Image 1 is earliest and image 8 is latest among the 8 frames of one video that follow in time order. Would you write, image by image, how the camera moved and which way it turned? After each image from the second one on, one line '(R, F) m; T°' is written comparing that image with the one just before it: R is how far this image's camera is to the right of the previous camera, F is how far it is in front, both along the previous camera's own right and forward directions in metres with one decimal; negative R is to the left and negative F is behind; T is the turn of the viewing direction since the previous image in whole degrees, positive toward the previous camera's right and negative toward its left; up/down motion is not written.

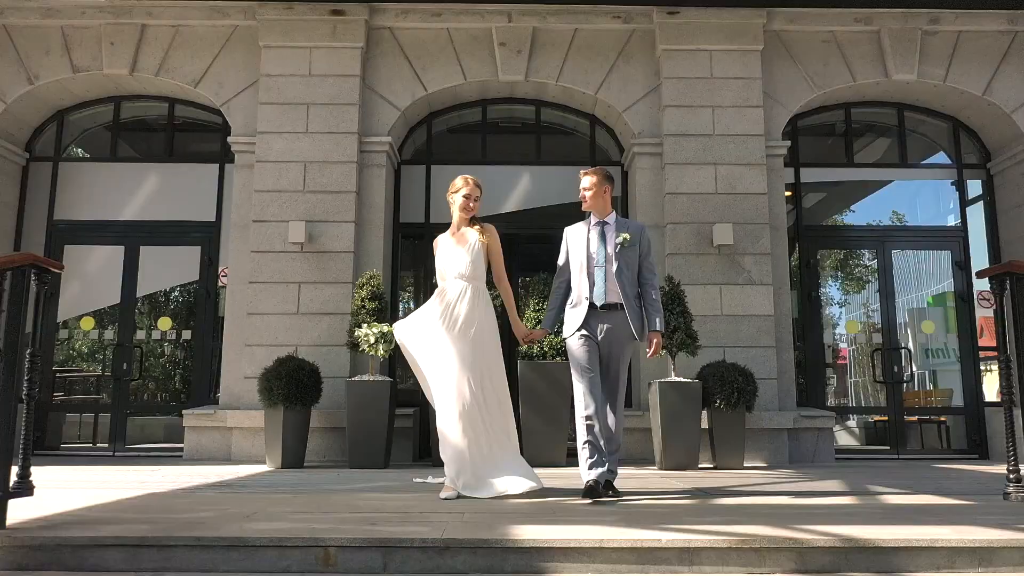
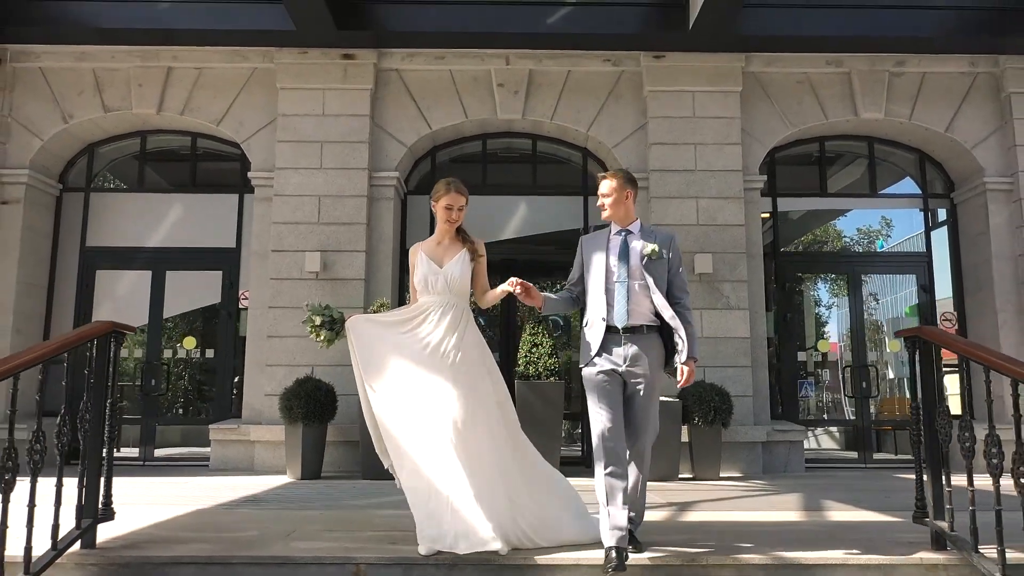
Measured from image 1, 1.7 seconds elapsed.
(0.0, -0.6) m; 0°
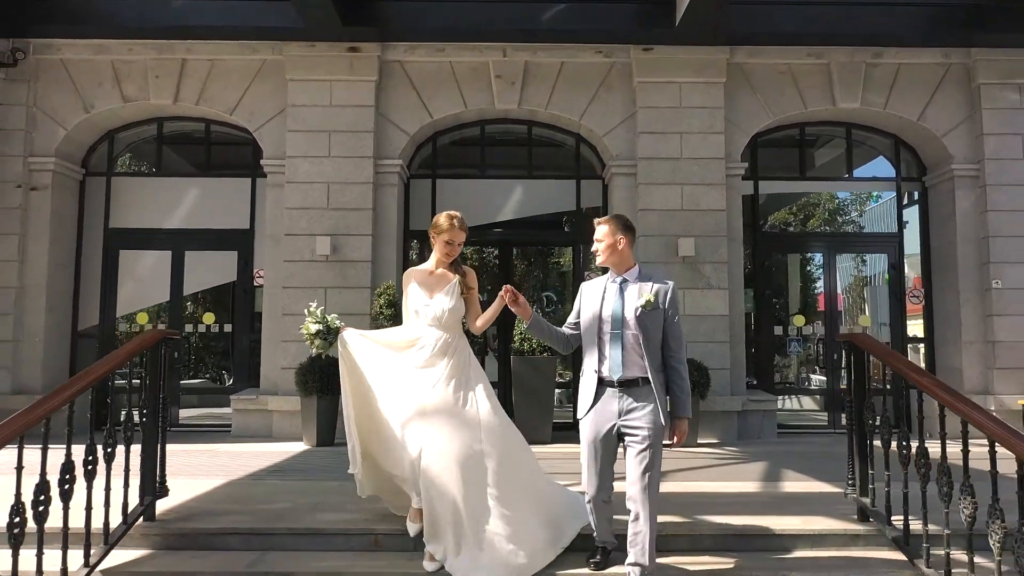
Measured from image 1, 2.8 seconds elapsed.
(0.0, -0.5) m; 0°
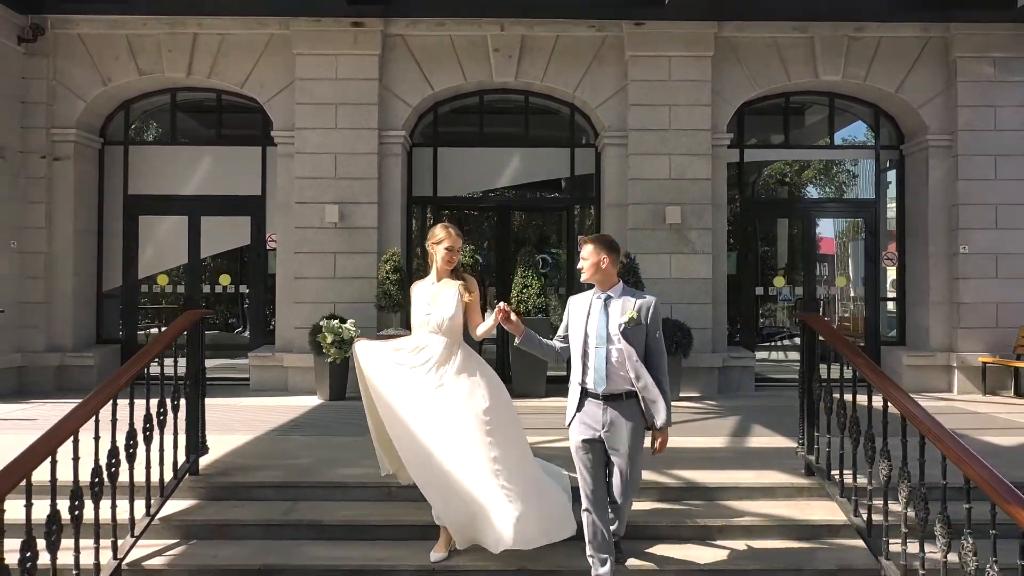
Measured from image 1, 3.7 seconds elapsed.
(0.0, -0.5) m; 0°
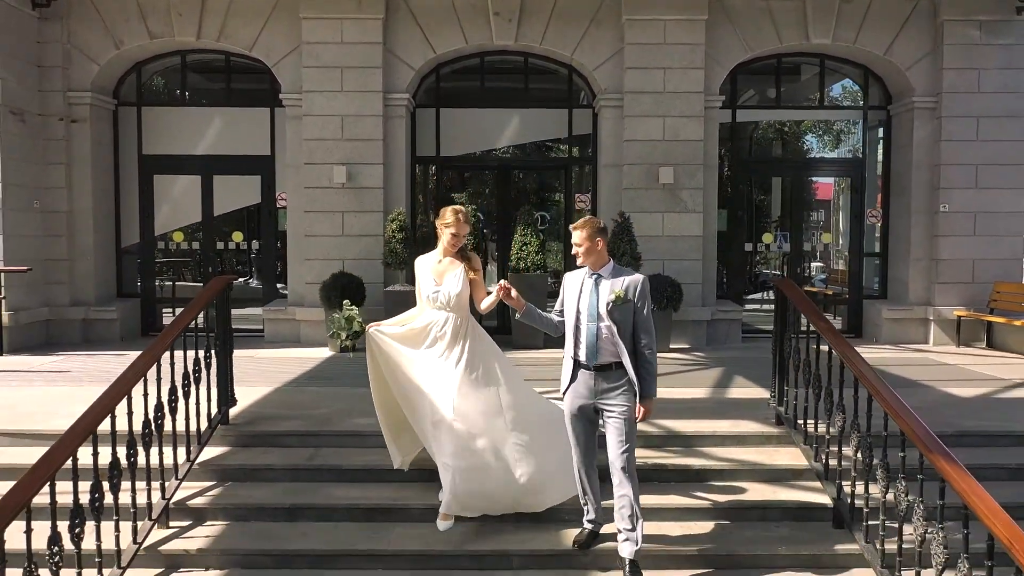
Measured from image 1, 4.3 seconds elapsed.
(0.0, -0.4) m; 0°
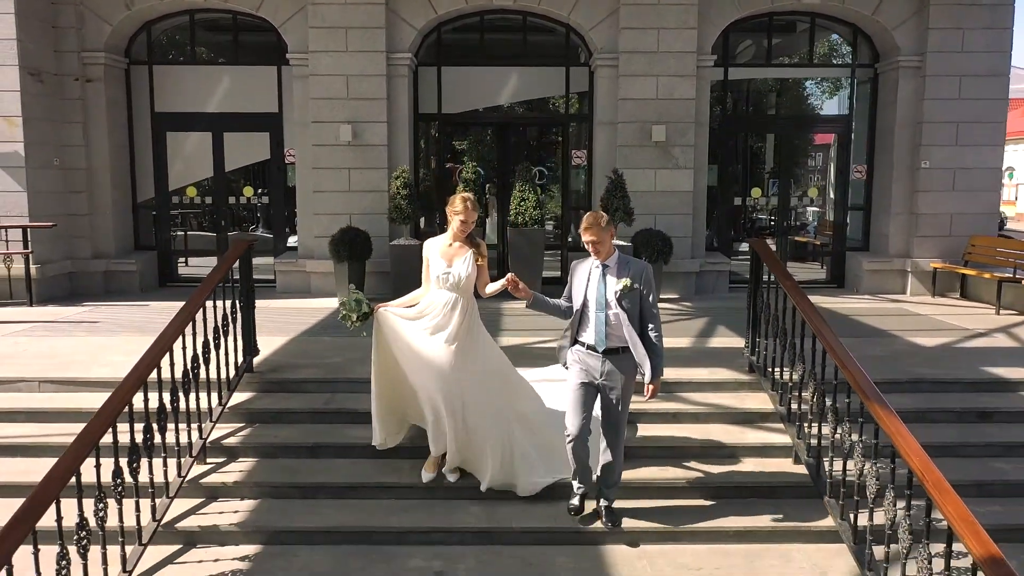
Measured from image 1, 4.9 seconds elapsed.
(0.0, -0.4) m; 0°
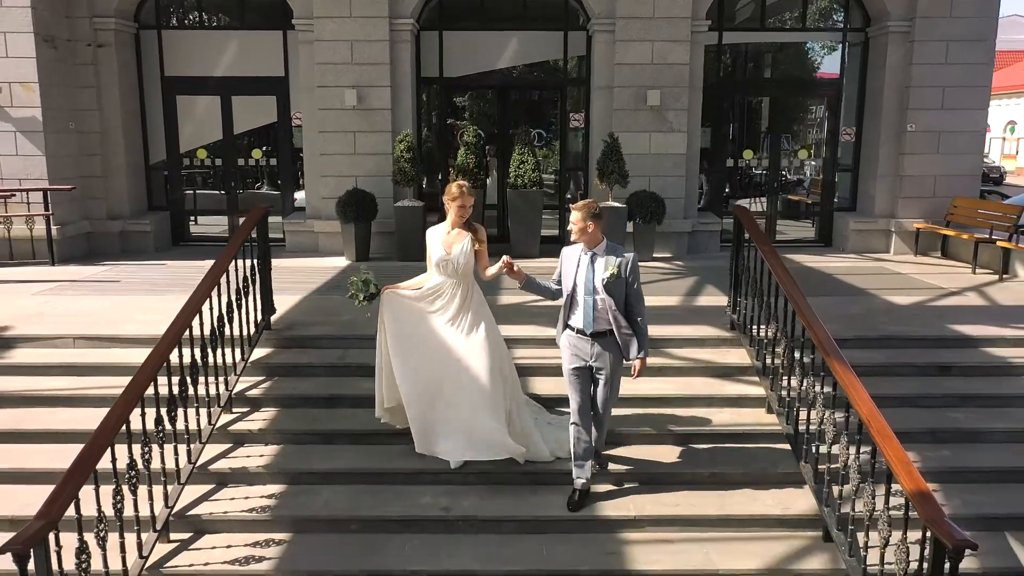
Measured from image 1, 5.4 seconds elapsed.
(0.0, -0.4) m; 0°
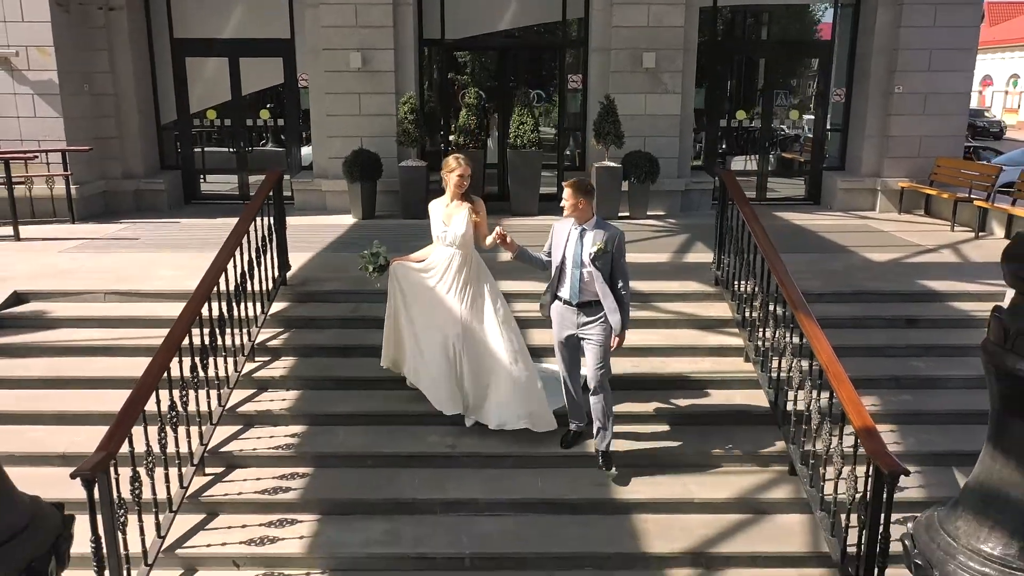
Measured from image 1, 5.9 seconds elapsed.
(0.0, -0.4) m; 0°
